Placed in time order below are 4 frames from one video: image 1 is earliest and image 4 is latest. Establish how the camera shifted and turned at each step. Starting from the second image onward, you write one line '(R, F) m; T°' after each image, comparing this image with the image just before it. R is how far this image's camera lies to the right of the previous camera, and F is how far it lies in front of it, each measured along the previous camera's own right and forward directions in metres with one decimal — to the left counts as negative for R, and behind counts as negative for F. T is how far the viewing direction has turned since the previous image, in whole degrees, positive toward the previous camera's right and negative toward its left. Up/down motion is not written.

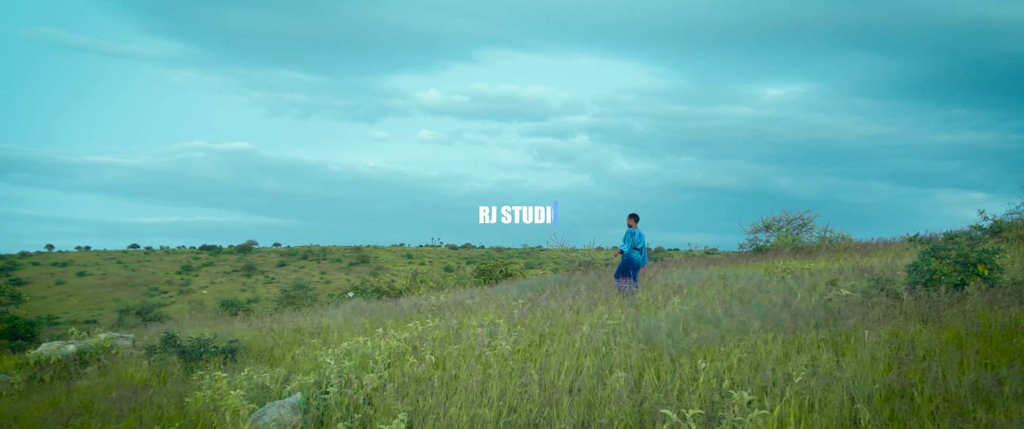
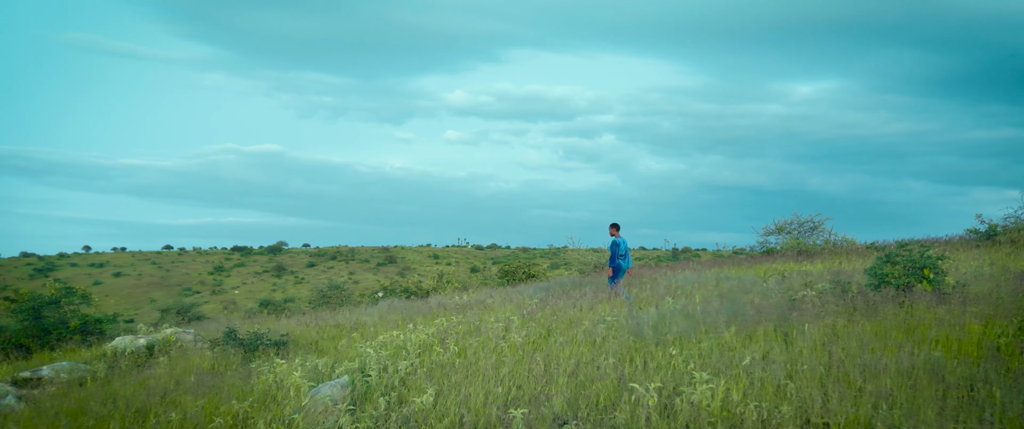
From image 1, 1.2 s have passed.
(+0.2, -1.1) m; -3°
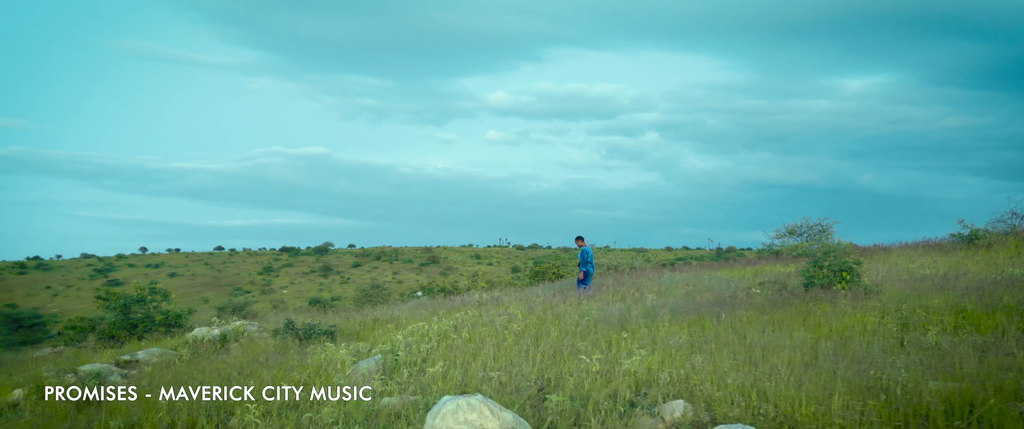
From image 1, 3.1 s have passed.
(+0.7, -1.8) m; -4°
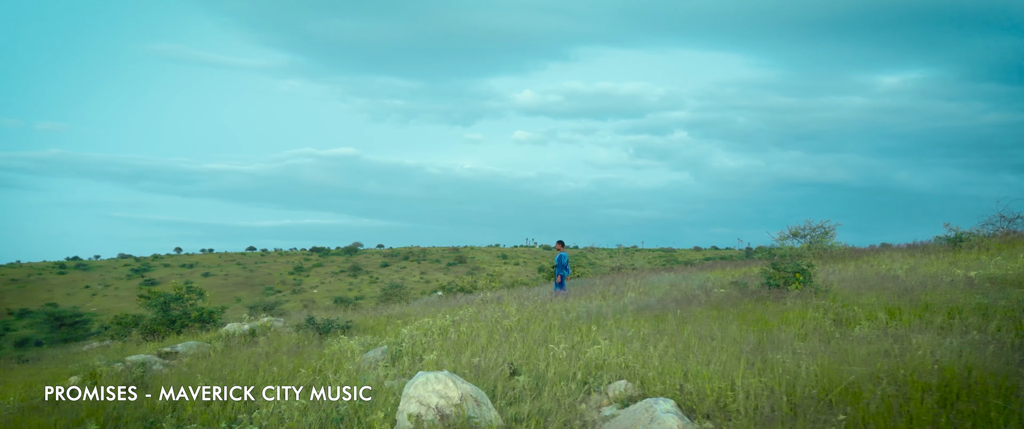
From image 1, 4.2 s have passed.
(+0.7, -1.1) m; -3°
